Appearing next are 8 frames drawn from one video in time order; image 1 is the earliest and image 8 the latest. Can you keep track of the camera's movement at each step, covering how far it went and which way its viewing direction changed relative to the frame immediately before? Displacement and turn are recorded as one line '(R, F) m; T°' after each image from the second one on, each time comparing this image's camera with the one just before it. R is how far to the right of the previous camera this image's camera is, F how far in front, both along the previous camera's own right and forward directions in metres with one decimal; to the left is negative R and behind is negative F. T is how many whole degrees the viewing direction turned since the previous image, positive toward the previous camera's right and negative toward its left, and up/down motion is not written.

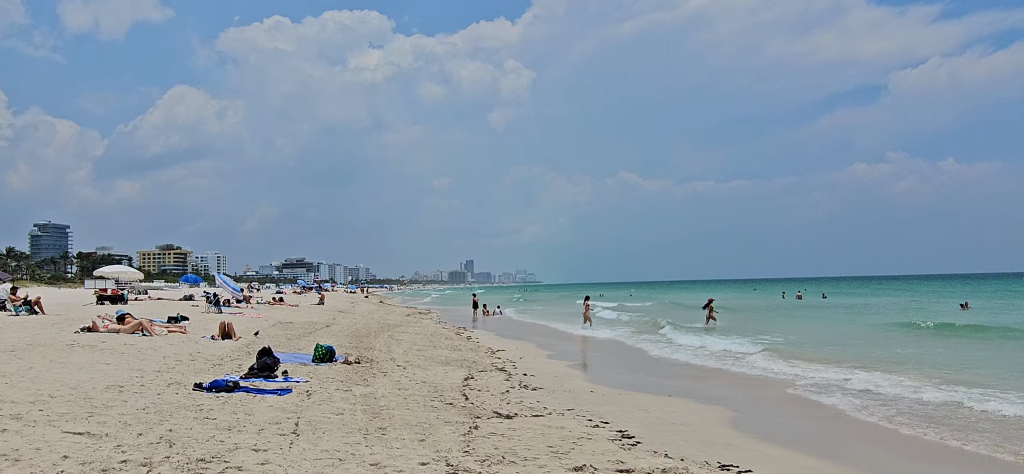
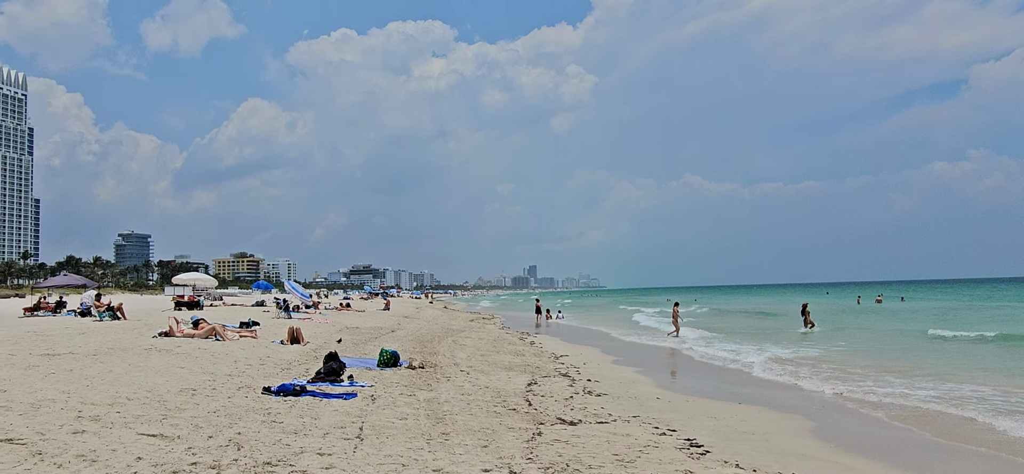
(0.0, +0.1) m; -5°
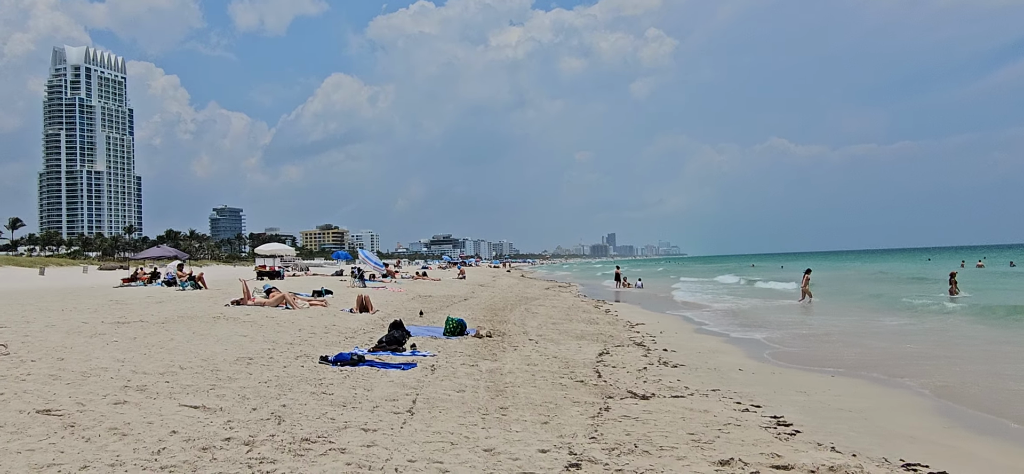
(+0.2, +0.7) m; -6°
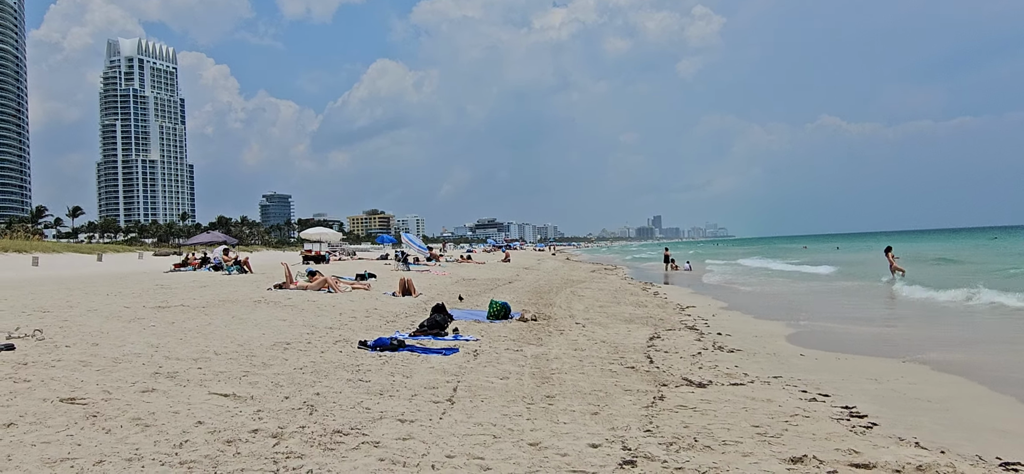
(0.0, +0.5) m; -3°
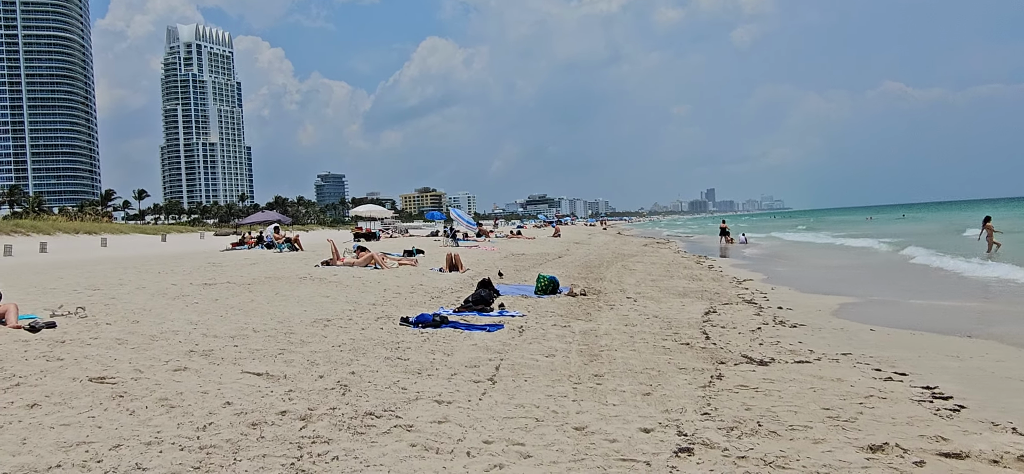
(+0.1, +0.4) m; -4°
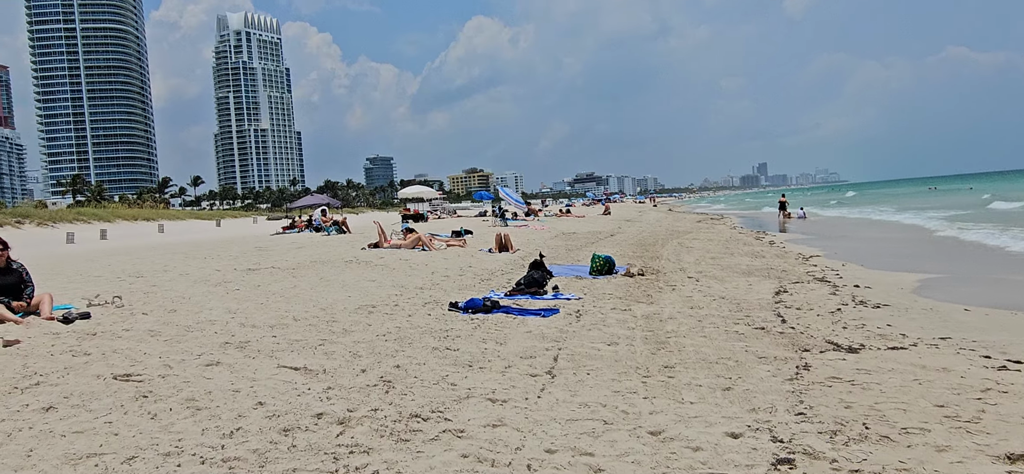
(-0.1, +0.6) m; -4°
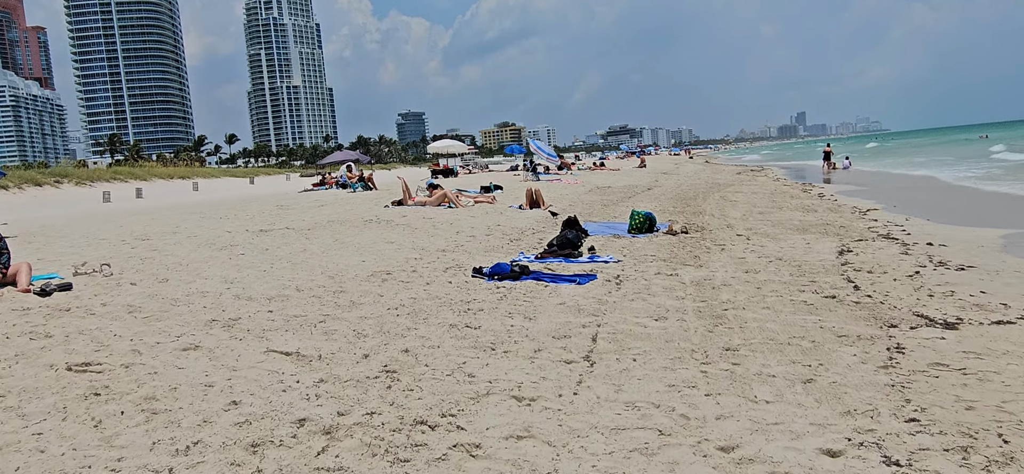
(0.0, +0.9) m; -3°
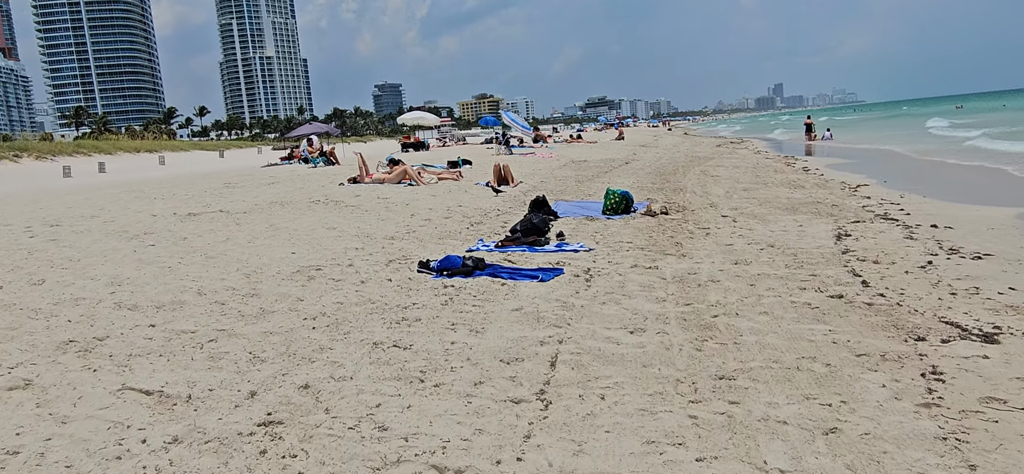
(+0.2, +1.1) m; +2°
